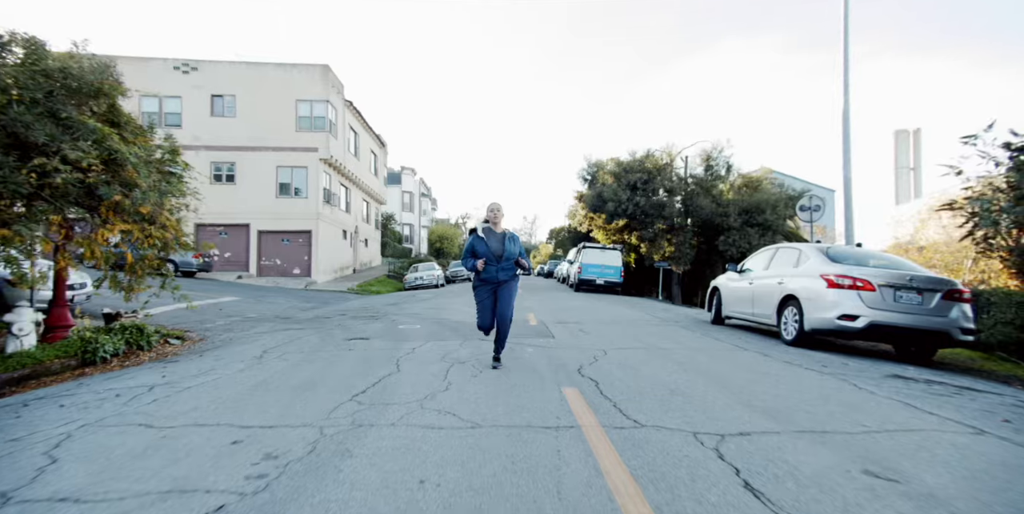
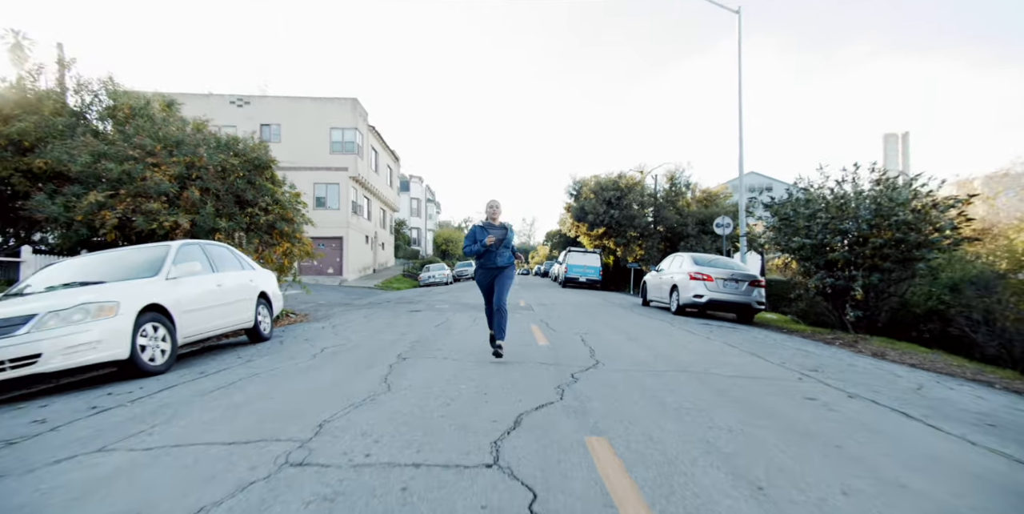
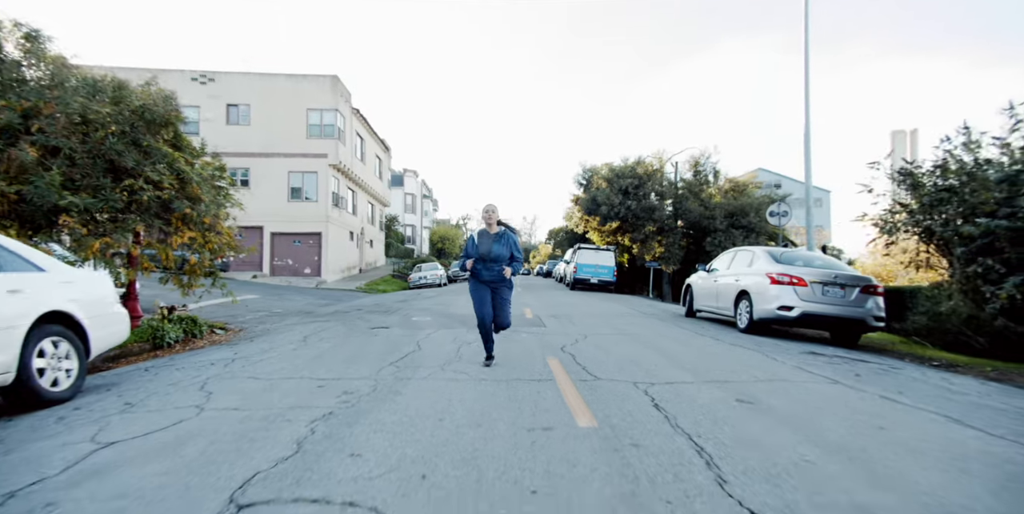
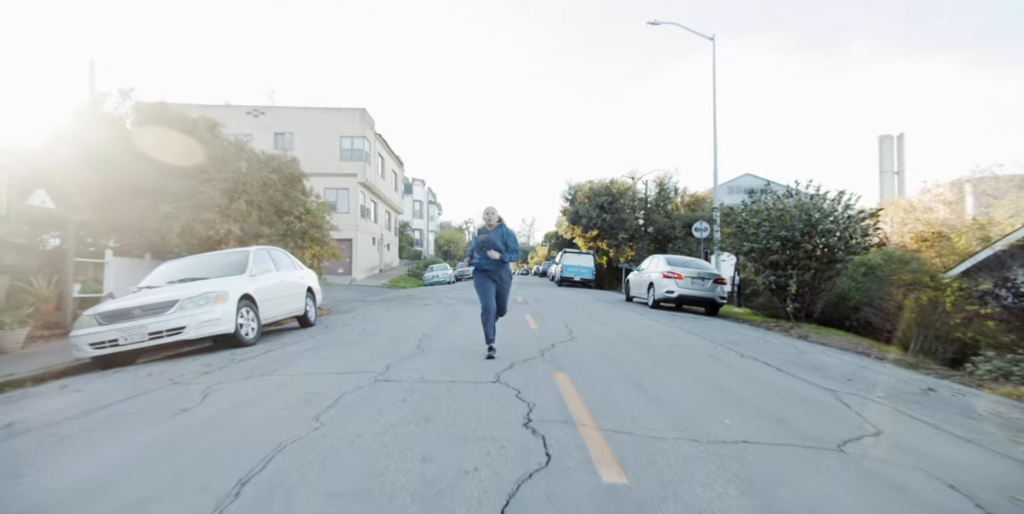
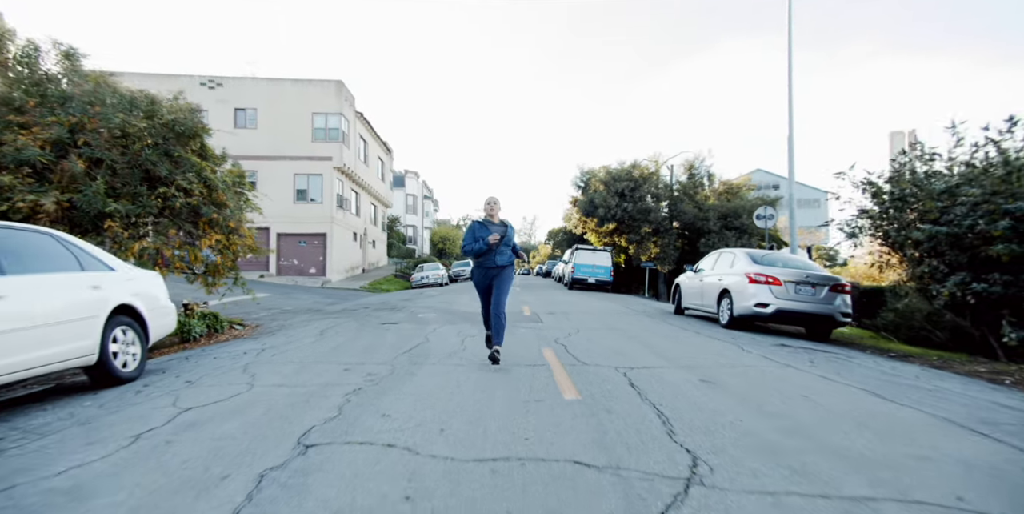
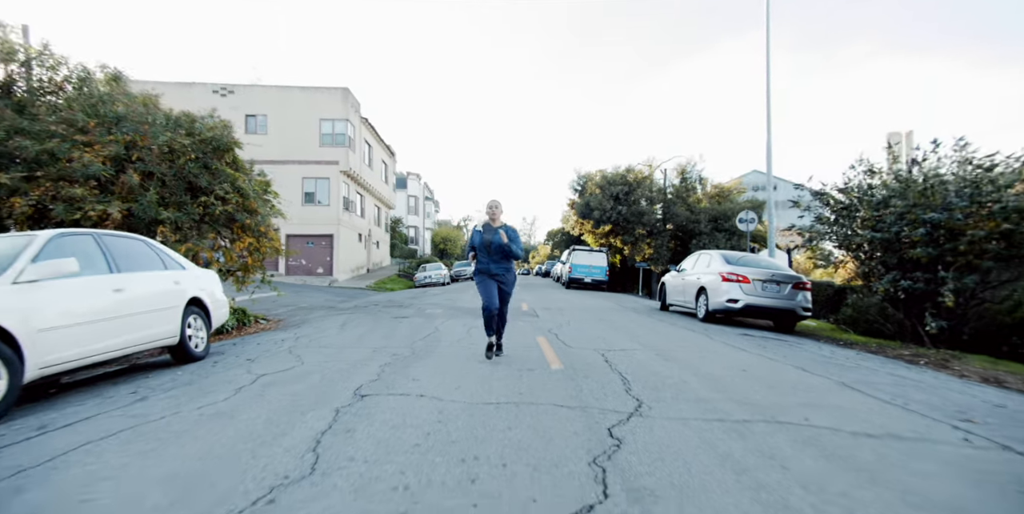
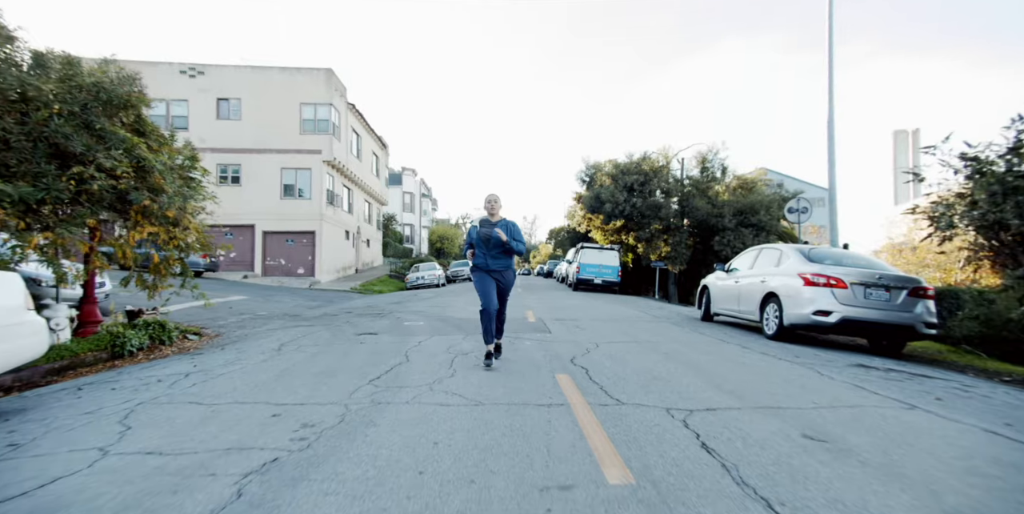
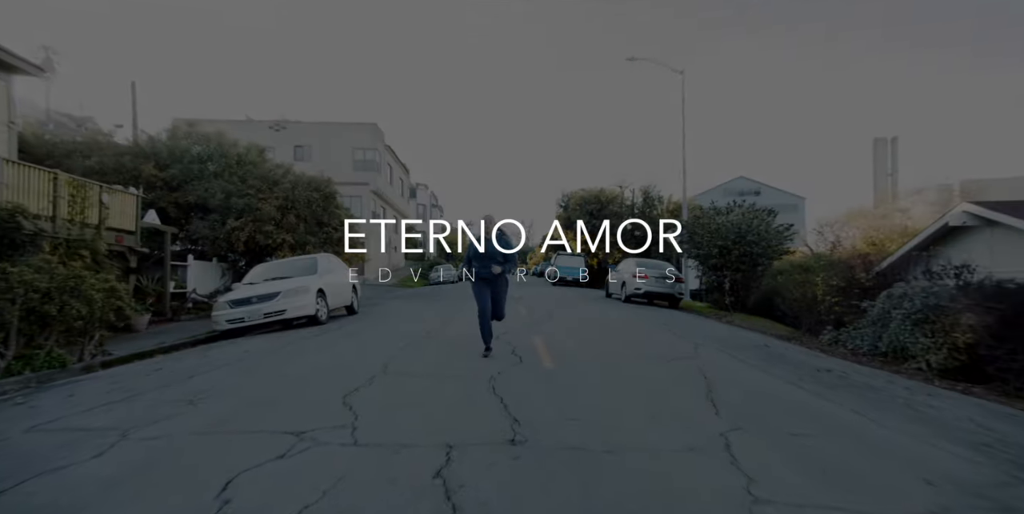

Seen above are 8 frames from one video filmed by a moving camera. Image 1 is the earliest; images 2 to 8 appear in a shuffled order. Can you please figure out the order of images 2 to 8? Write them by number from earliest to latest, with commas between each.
7, 3, 5, 6, 2, 4, 8
